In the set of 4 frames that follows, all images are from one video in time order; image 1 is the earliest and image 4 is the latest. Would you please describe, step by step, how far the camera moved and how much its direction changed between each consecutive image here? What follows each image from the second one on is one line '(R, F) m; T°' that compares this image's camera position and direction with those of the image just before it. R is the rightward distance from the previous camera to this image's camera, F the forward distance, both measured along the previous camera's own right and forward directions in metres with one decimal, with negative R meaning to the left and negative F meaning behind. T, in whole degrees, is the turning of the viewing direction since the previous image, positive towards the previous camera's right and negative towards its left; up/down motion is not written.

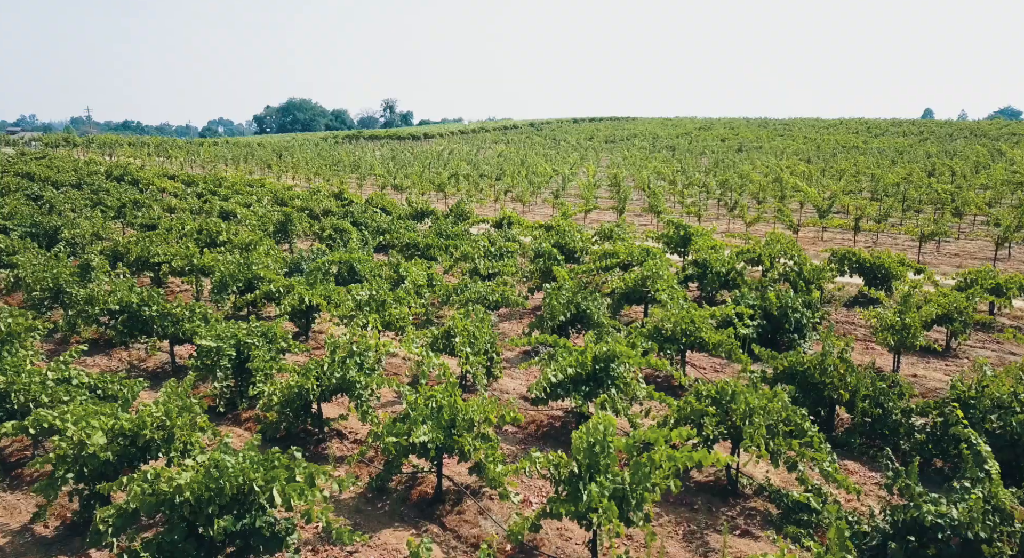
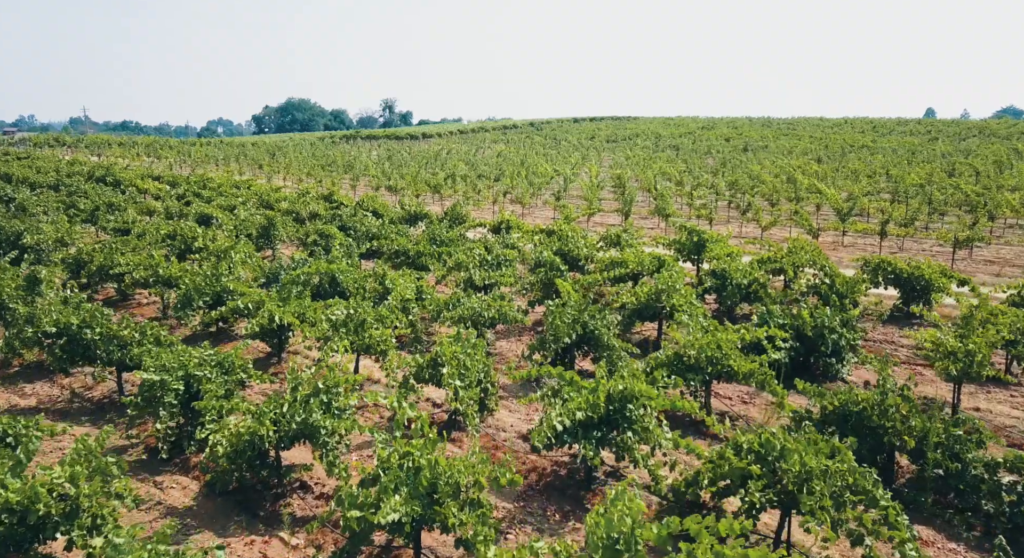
(0.0, +1.9) m; 0°
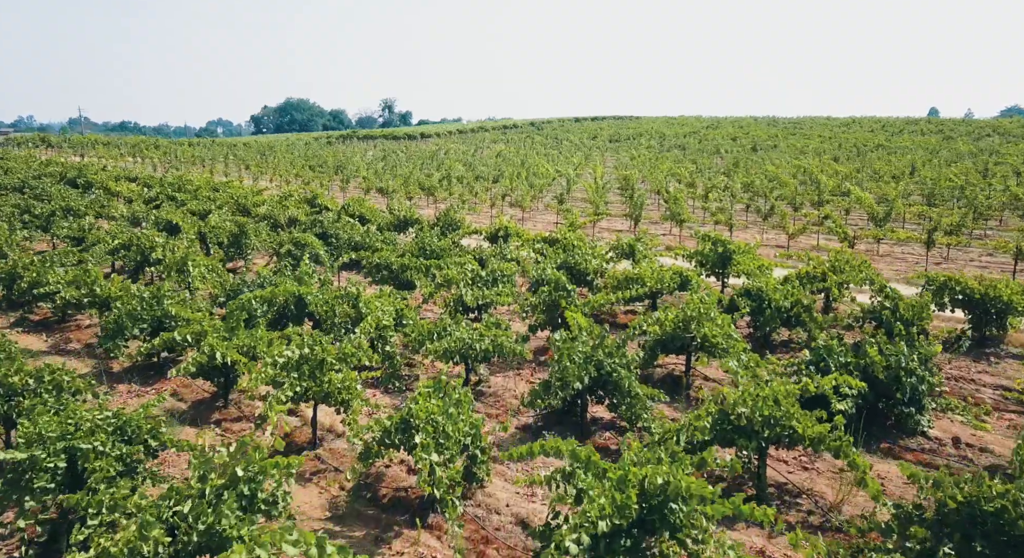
(+0.1, +2.8) m; 0°
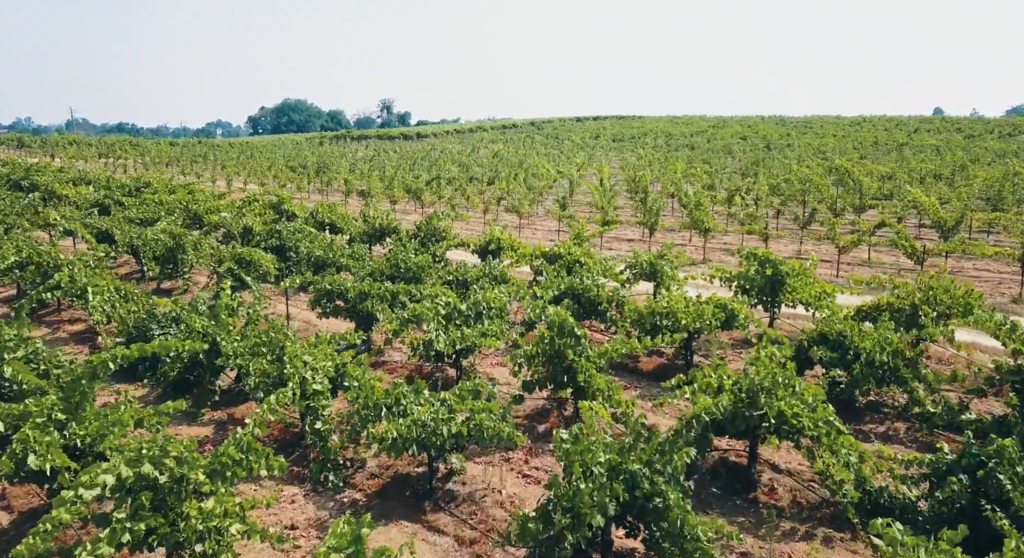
(+0.2, +4.3) m; 0°
